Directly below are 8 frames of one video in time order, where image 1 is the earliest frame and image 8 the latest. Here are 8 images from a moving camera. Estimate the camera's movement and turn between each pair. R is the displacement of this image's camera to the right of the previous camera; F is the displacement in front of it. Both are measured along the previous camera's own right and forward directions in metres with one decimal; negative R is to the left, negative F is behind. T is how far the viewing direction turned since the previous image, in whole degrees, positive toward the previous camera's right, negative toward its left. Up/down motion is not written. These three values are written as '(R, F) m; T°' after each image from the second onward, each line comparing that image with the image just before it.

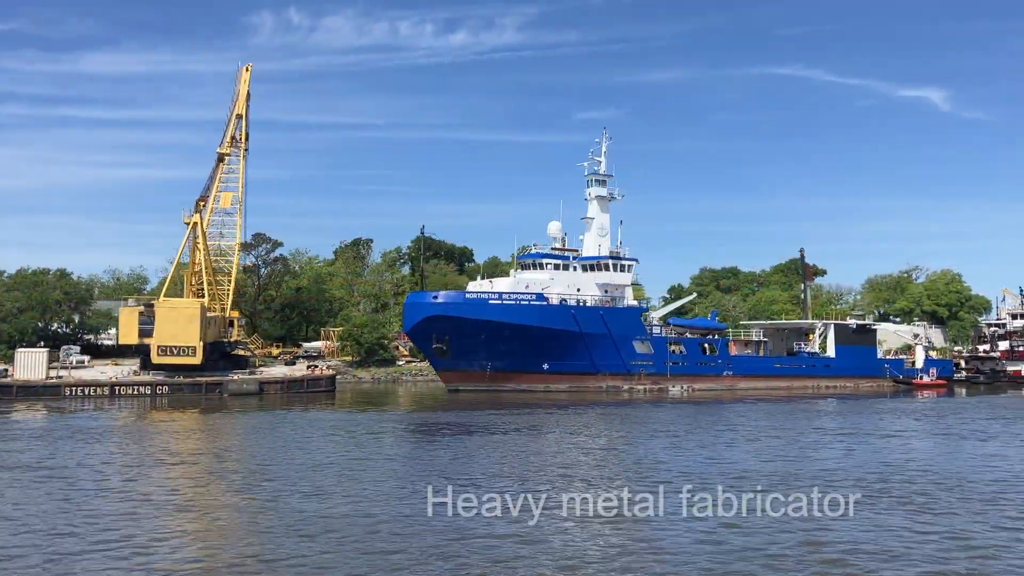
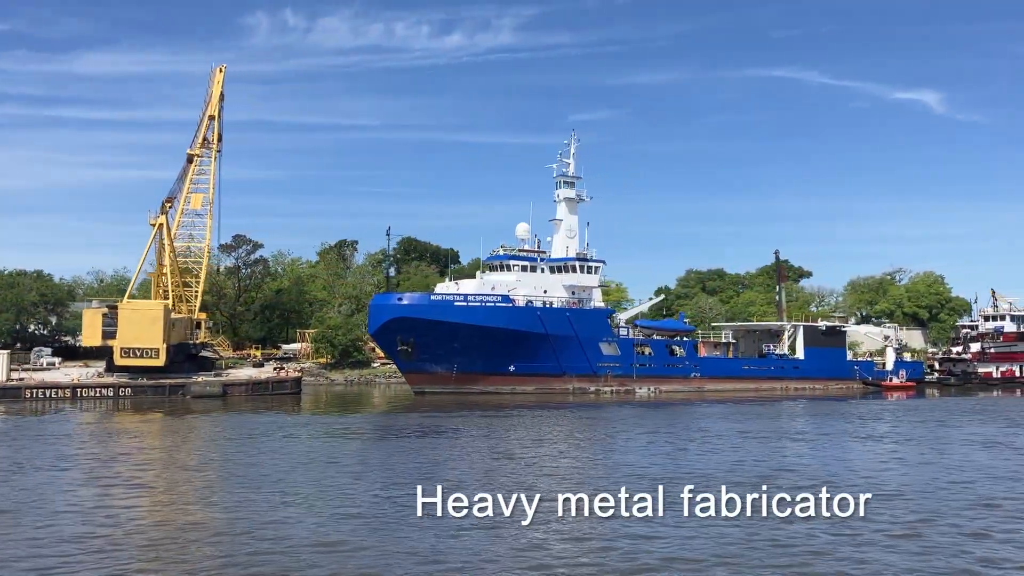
(+1.0, +0.1) m; 0°
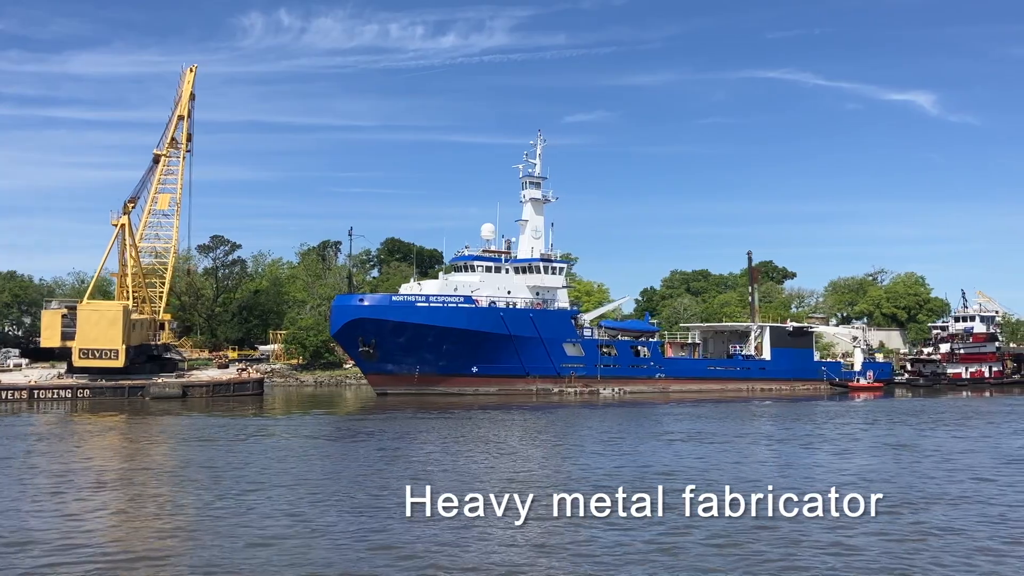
(+1.1, +0.1) m; 0°
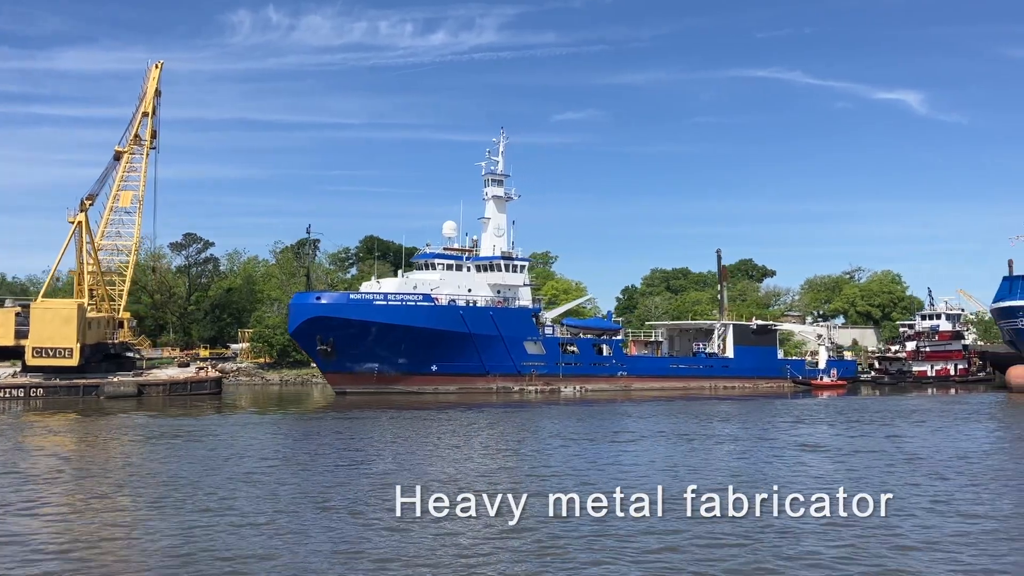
(+1.0, +0.1) m; +1°
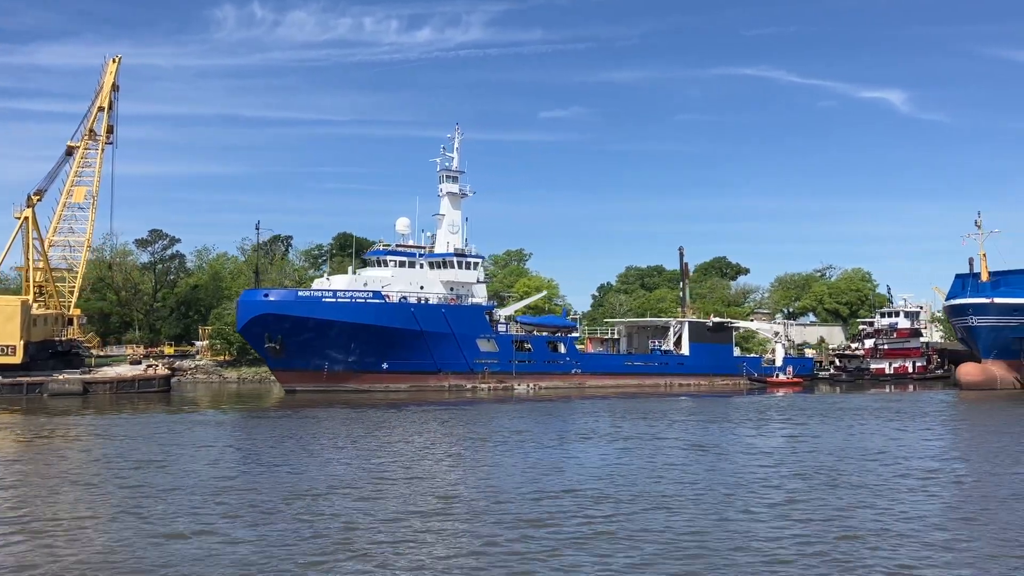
(+1.1, +0.2) m; +1°
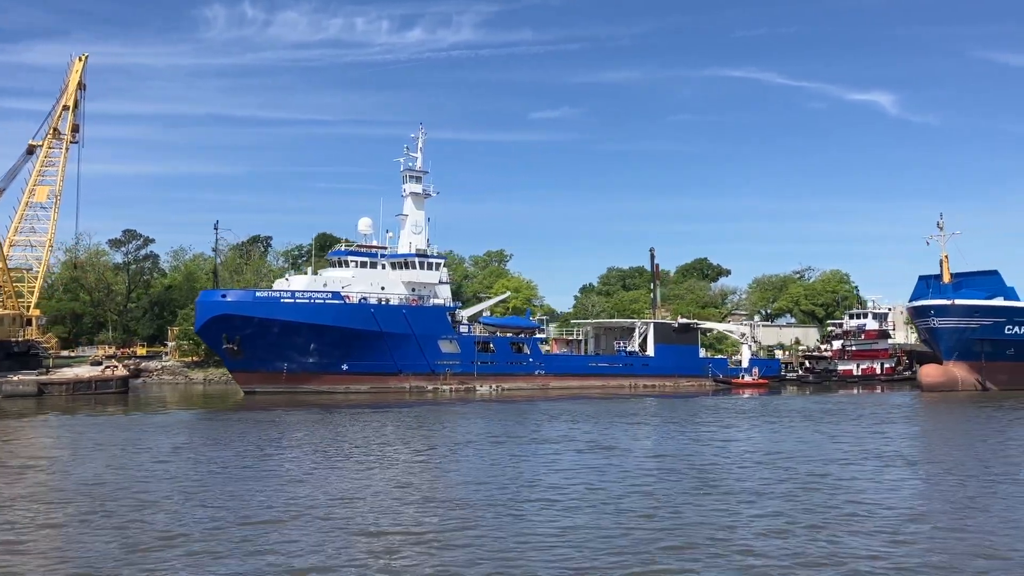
(+1.0, +0.2) m; +1°
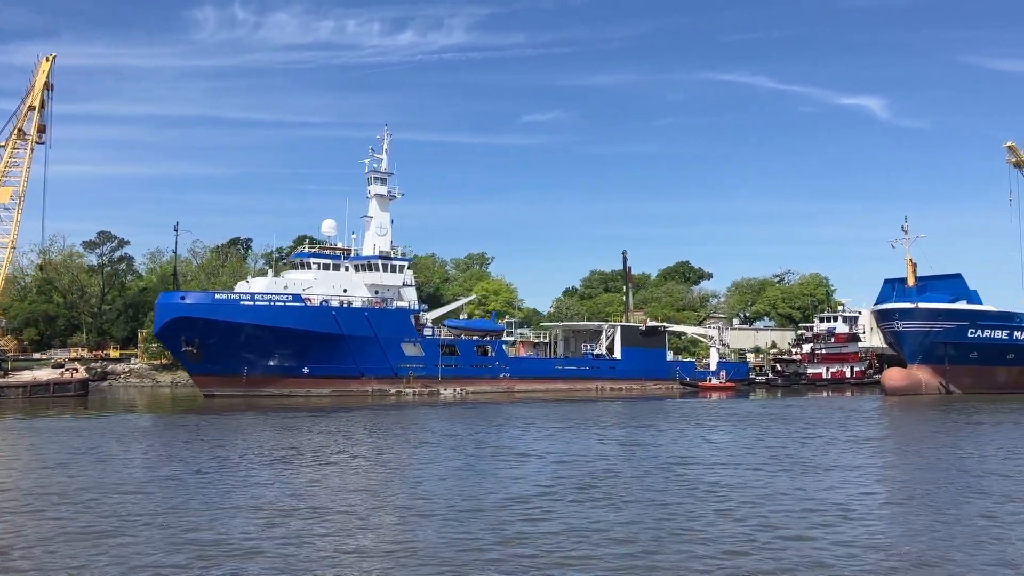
(+0.9, +0.2) m; +1°
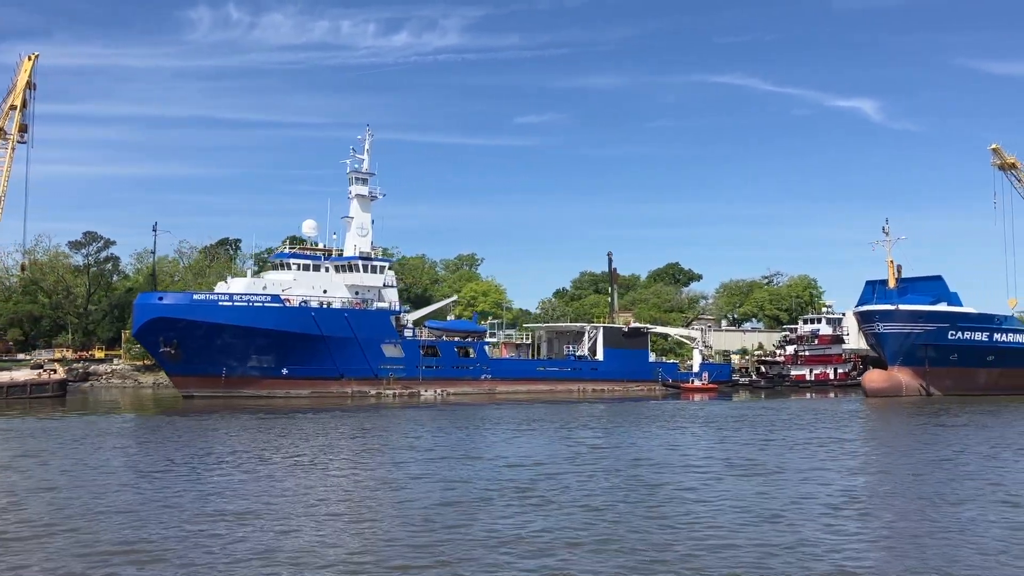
(+0.5, +0.1) m; 0°
